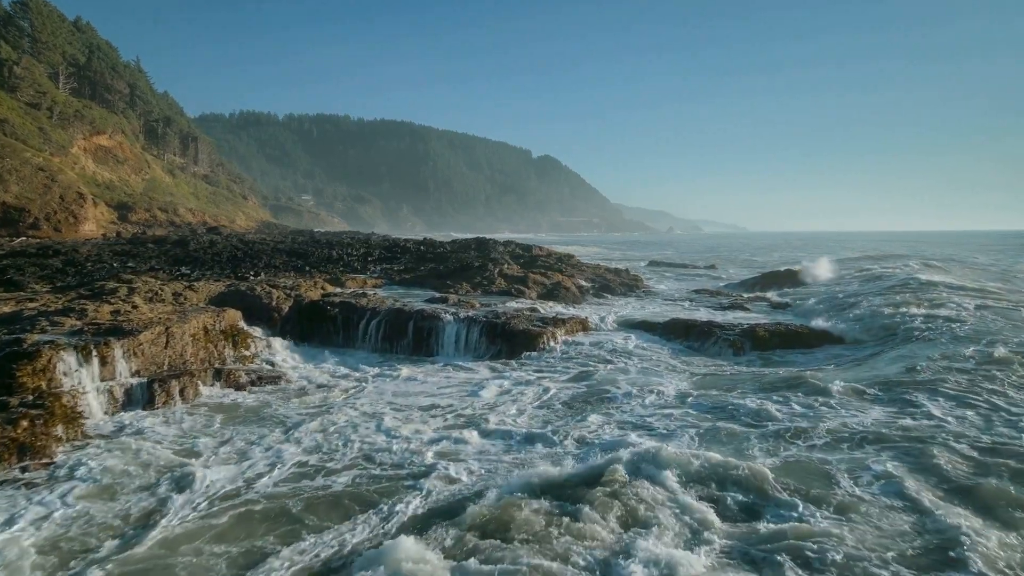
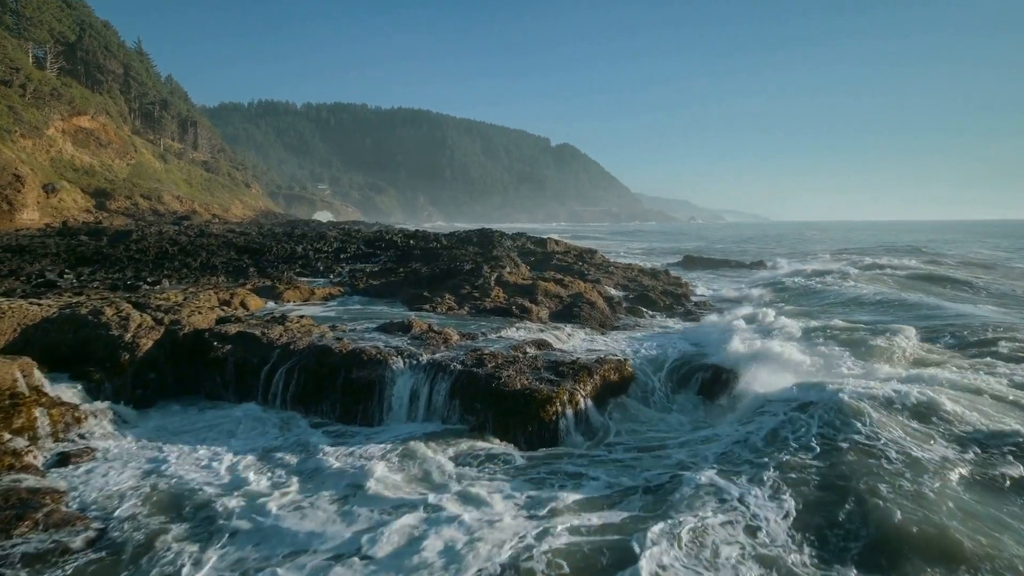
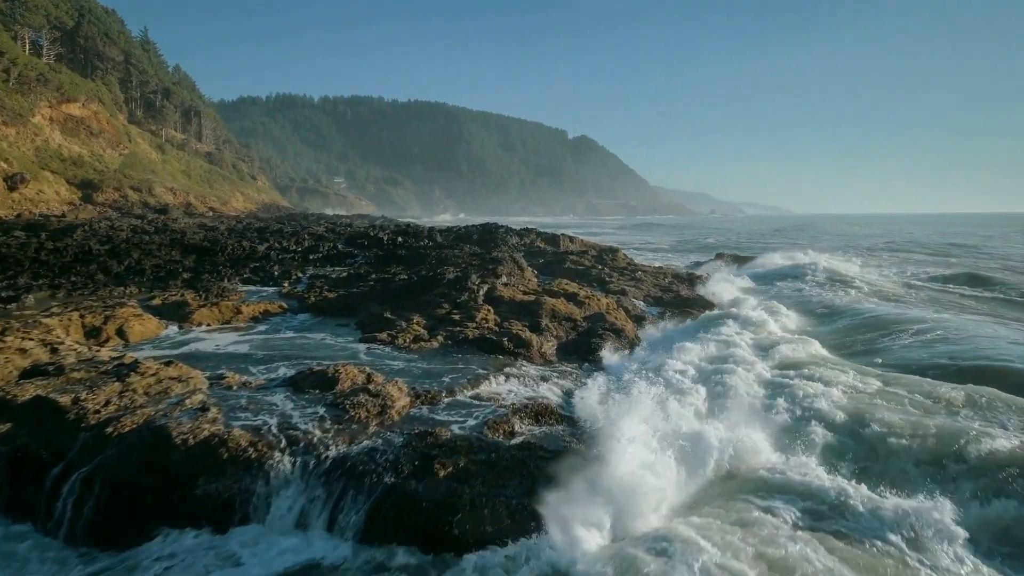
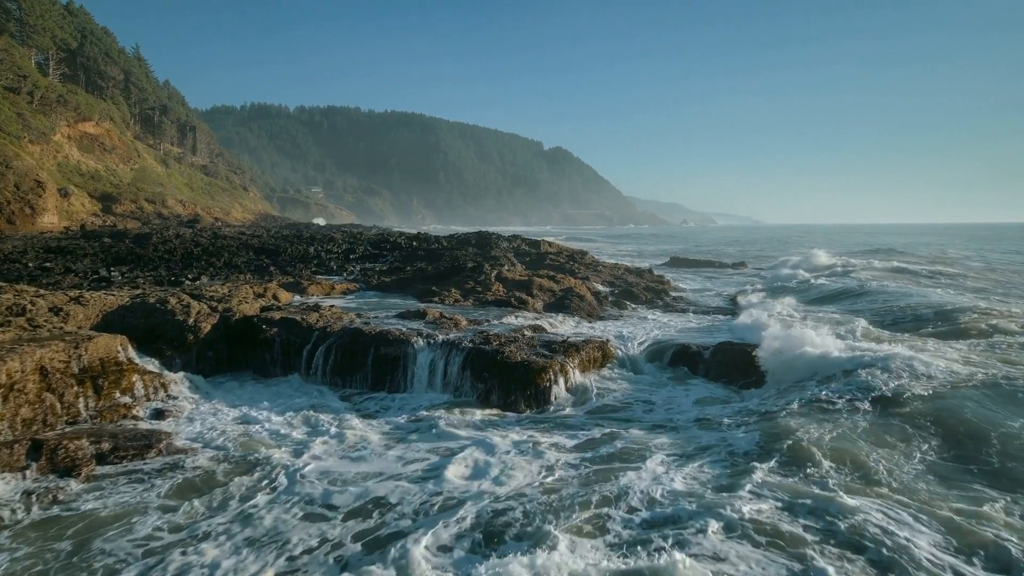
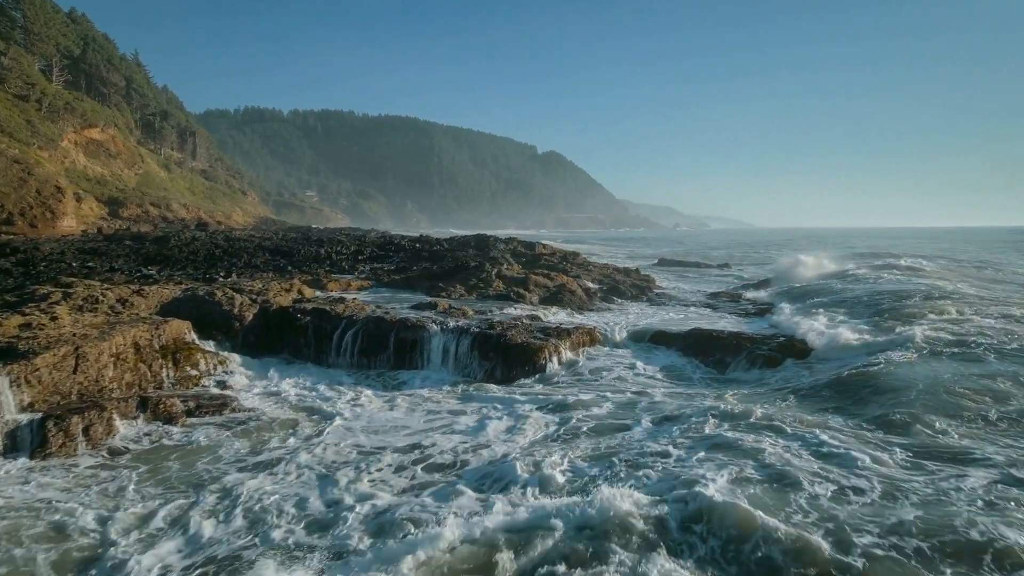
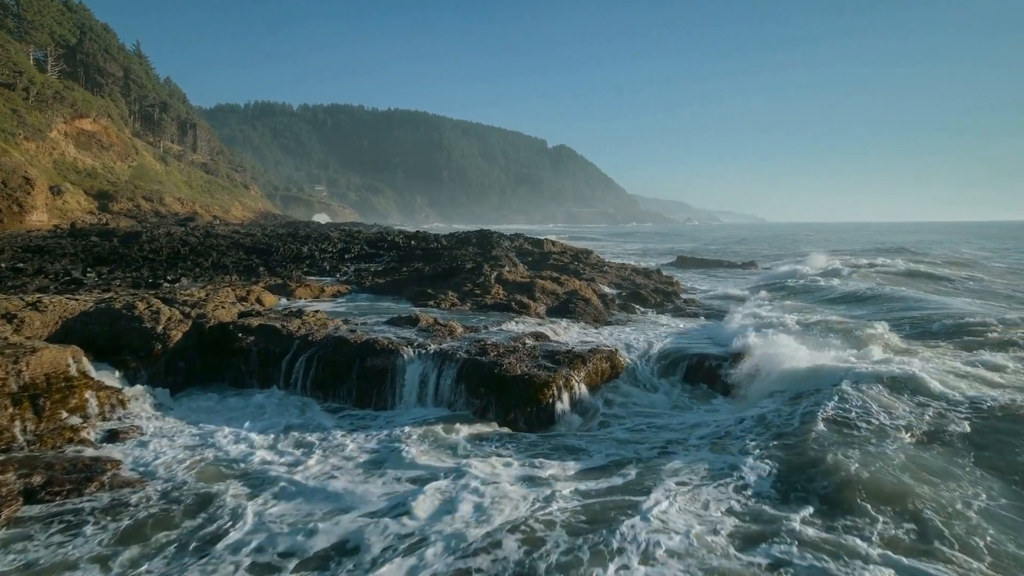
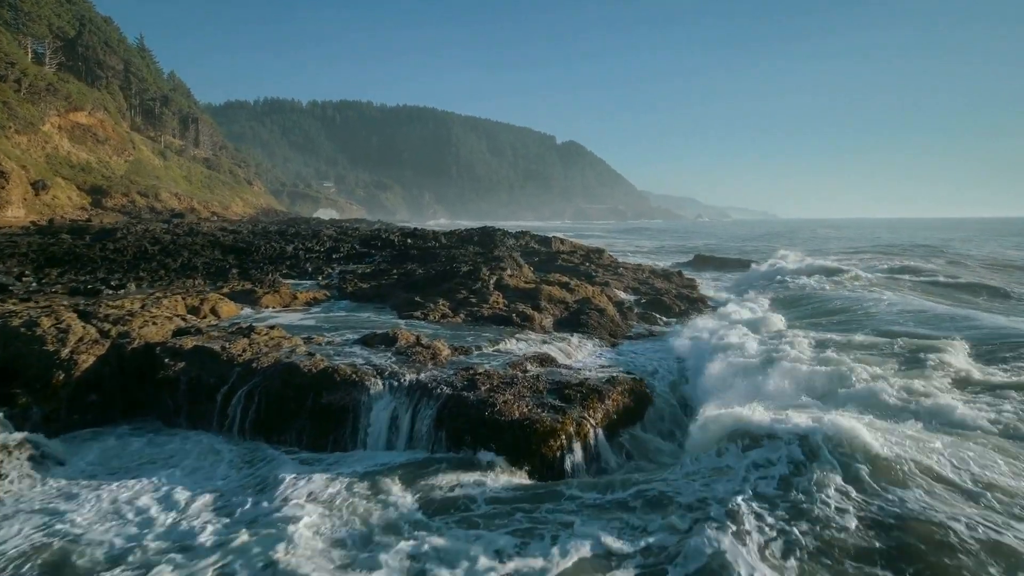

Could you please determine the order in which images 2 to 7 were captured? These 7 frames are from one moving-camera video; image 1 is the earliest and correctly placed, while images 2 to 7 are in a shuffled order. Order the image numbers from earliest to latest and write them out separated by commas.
5, 4, 6, 2, 7, 3
